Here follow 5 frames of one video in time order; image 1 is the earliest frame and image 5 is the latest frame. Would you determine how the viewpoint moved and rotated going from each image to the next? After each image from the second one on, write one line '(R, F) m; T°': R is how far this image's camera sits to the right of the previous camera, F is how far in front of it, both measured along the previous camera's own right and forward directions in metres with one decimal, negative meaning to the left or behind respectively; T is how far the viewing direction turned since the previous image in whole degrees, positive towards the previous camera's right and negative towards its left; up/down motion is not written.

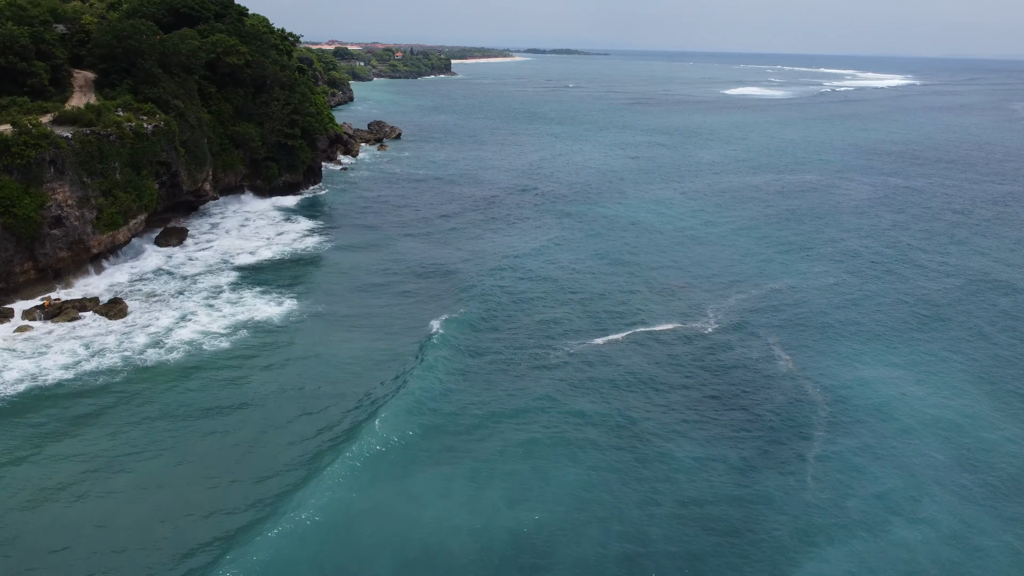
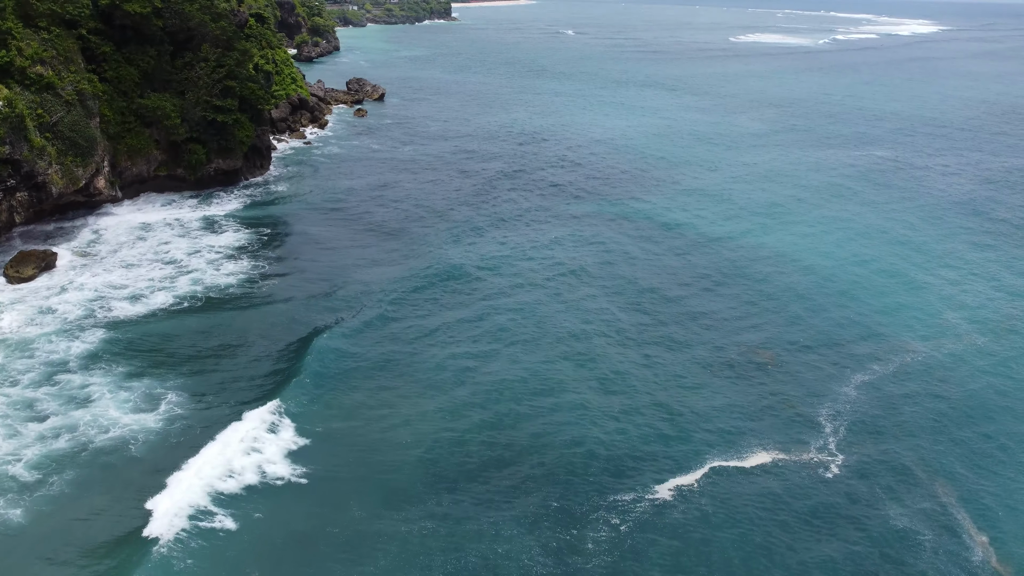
(+0.1, +15.6) m; 0°
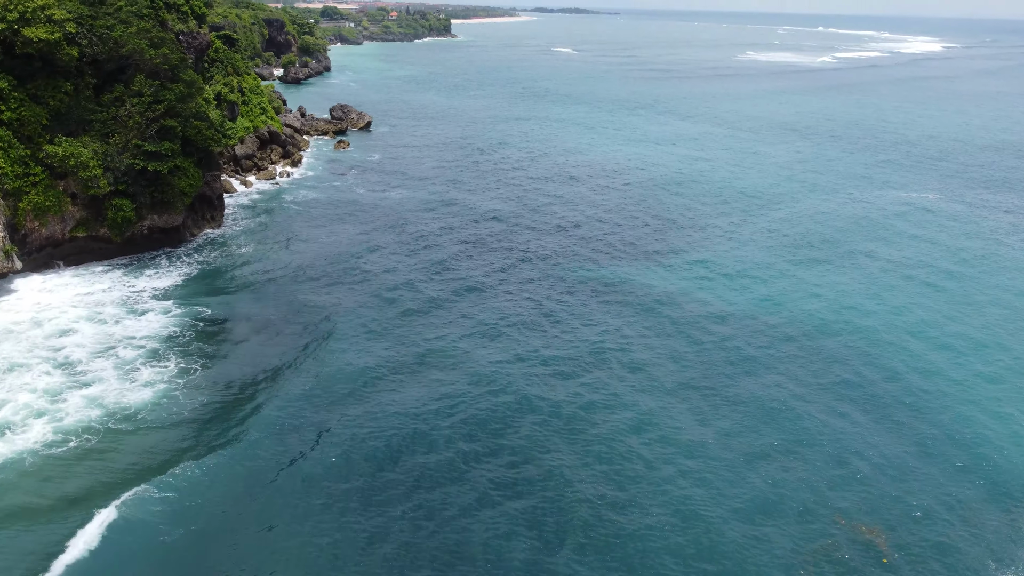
(-0.1, +9.4) m; 0°
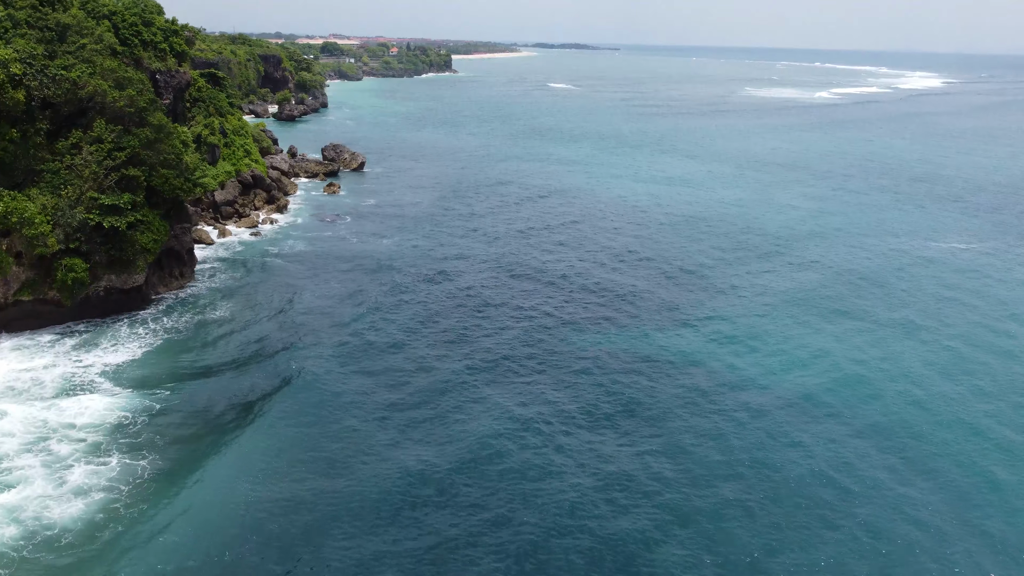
(0.0, +4.5) m; 0°
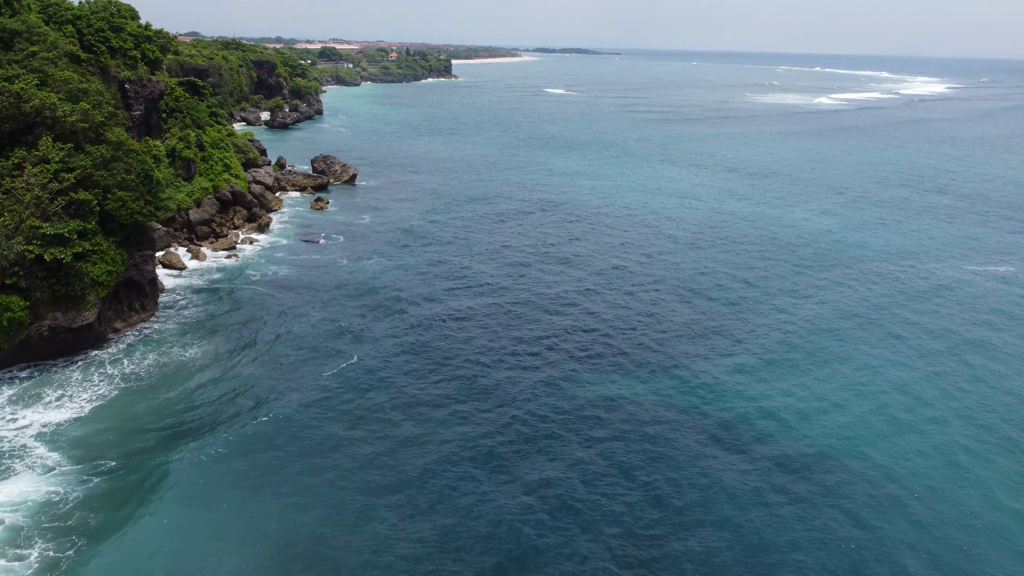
(0.0, +4.3) m; 0°
